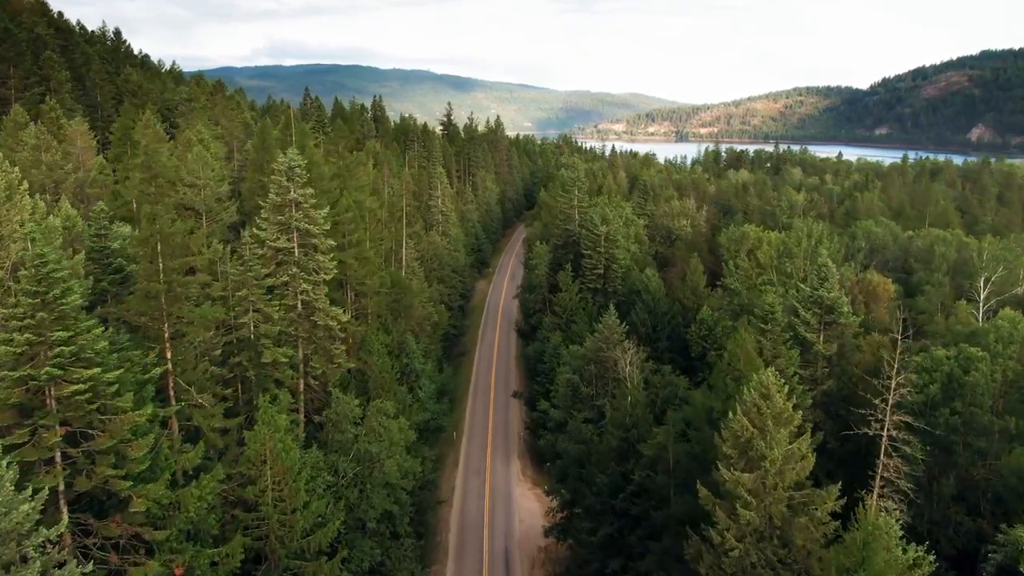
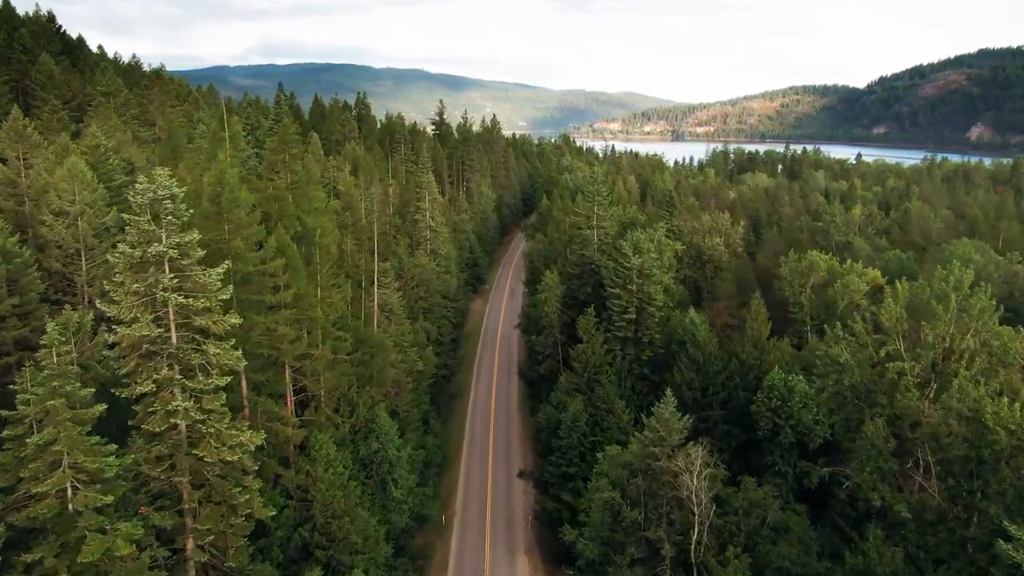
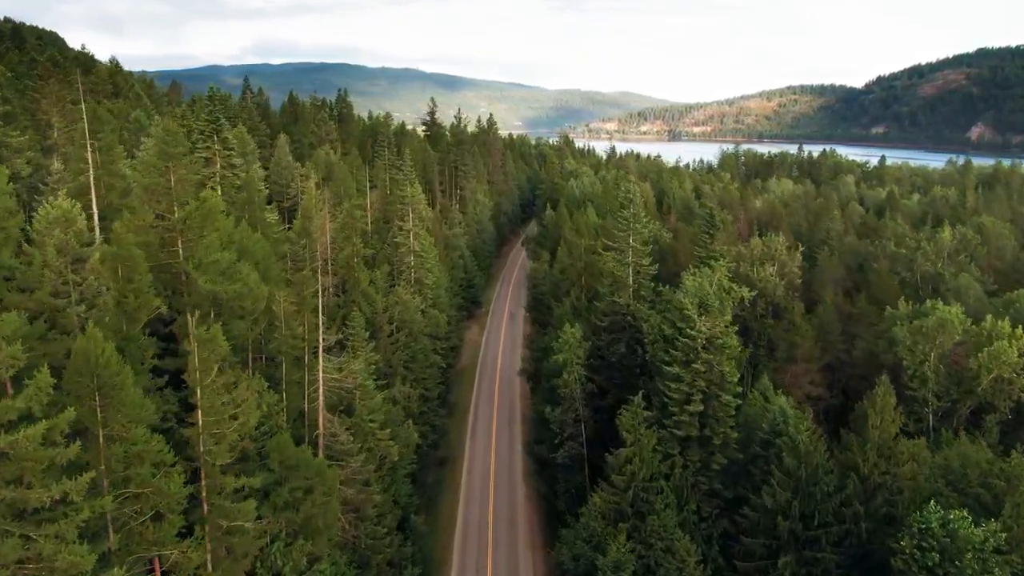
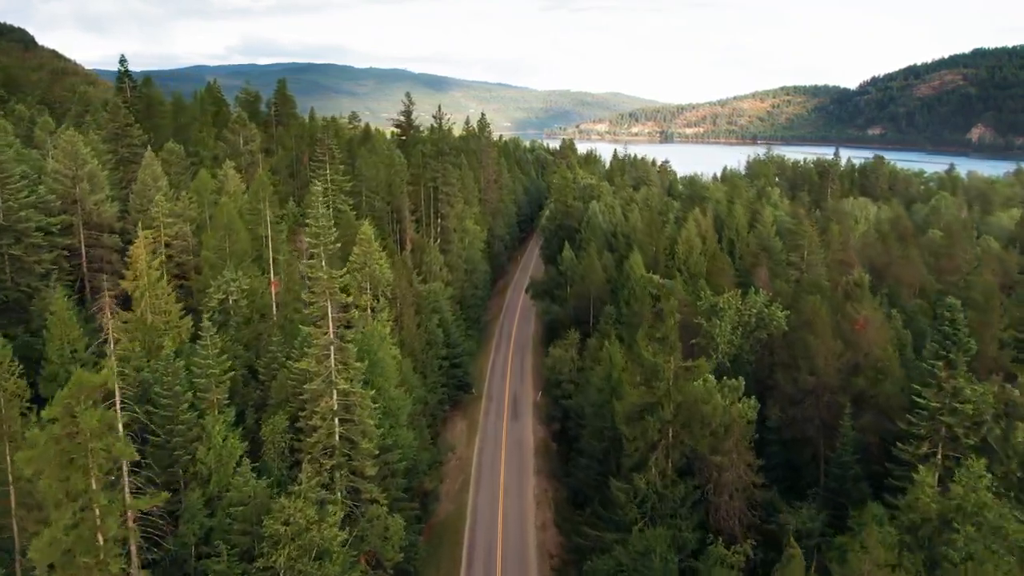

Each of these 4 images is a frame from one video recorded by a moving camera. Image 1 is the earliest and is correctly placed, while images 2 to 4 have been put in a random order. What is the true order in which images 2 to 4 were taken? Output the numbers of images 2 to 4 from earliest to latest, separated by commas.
2, 3, 4
